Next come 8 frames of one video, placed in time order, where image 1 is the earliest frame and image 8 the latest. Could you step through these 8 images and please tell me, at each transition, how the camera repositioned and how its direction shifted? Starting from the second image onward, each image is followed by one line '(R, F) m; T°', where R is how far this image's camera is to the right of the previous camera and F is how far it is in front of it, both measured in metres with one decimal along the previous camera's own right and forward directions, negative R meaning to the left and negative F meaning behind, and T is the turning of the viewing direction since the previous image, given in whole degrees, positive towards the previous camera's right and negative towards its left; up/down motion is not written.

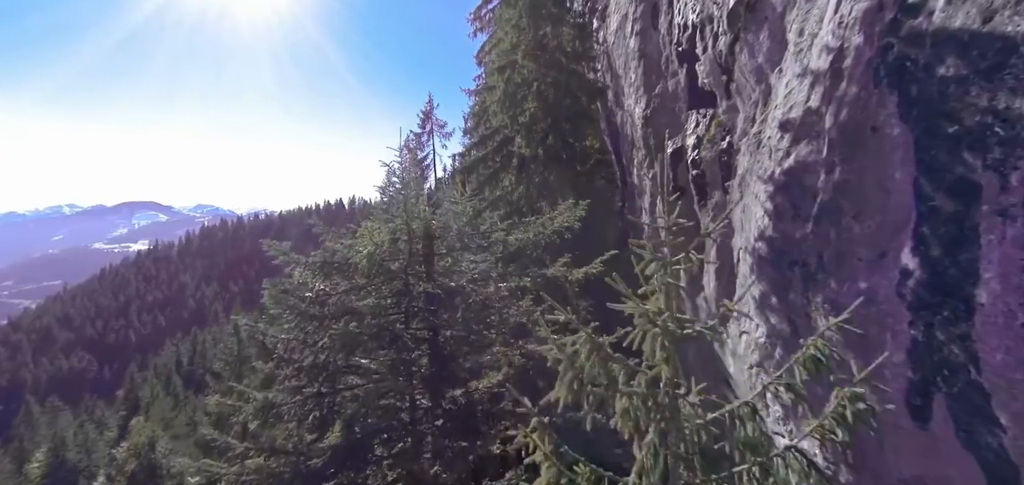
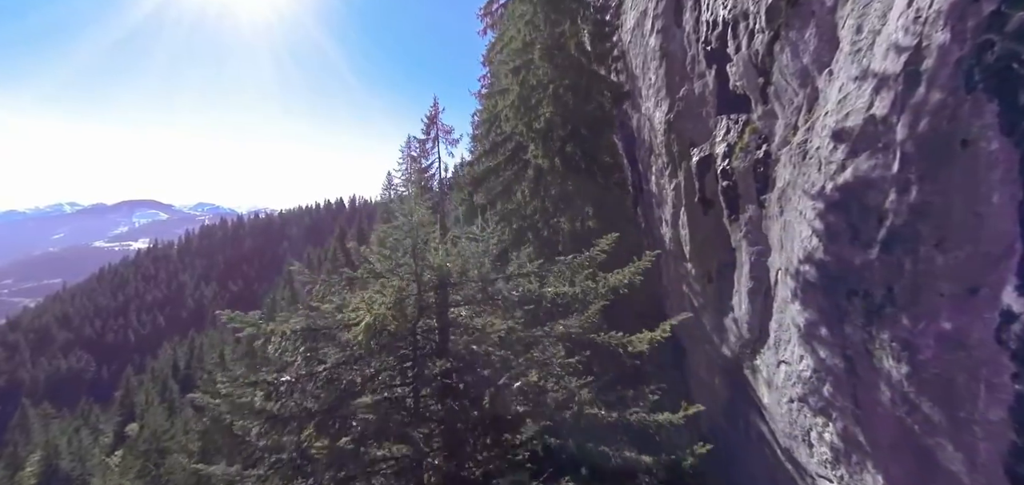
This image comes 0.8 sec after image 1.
(-0.3, +1.2) m; 0°
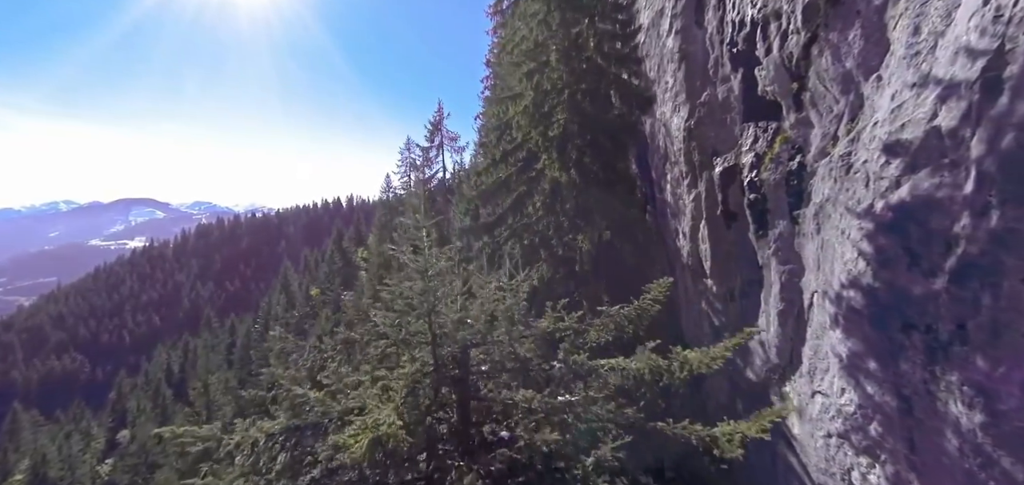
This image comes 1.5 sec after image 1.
(-0.3, +0.9) m; 0°
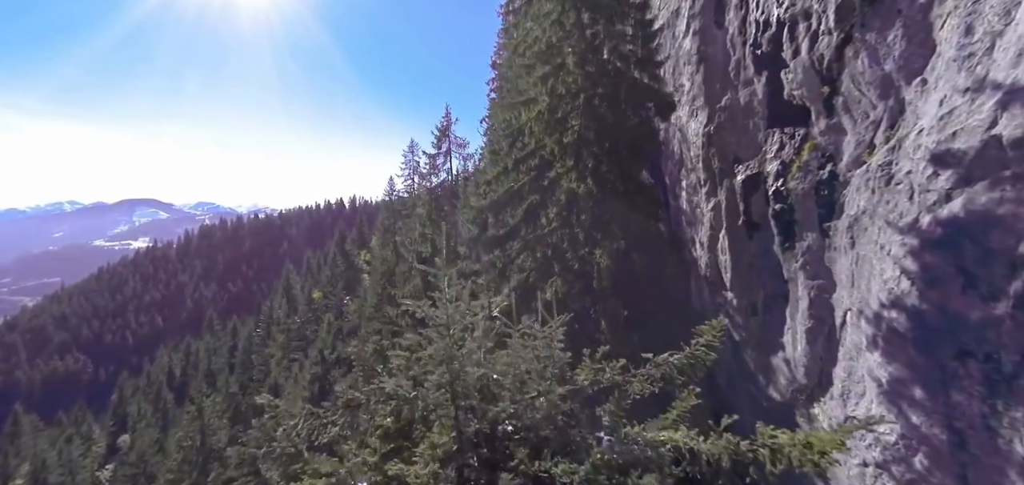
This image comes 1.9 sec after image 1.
(-0.2, +0.6) m; 0°
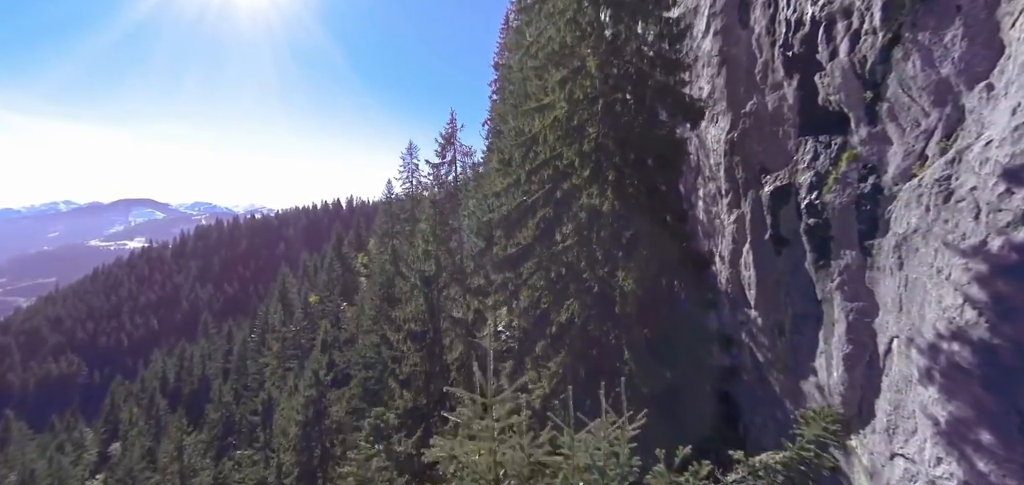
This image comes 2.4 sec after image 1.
(-0.3, +0.9) m; 0°
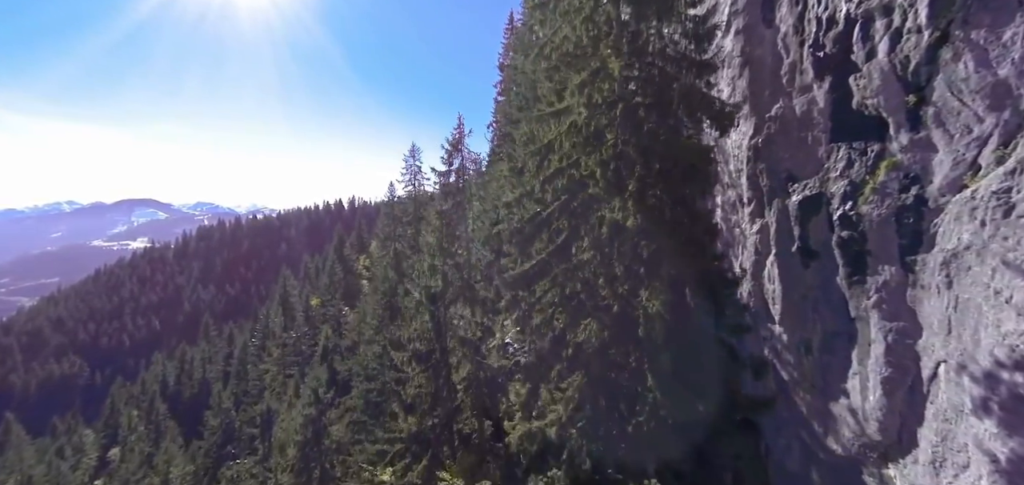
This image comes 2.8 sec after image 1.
(-0.2, +0.7) m; 0°
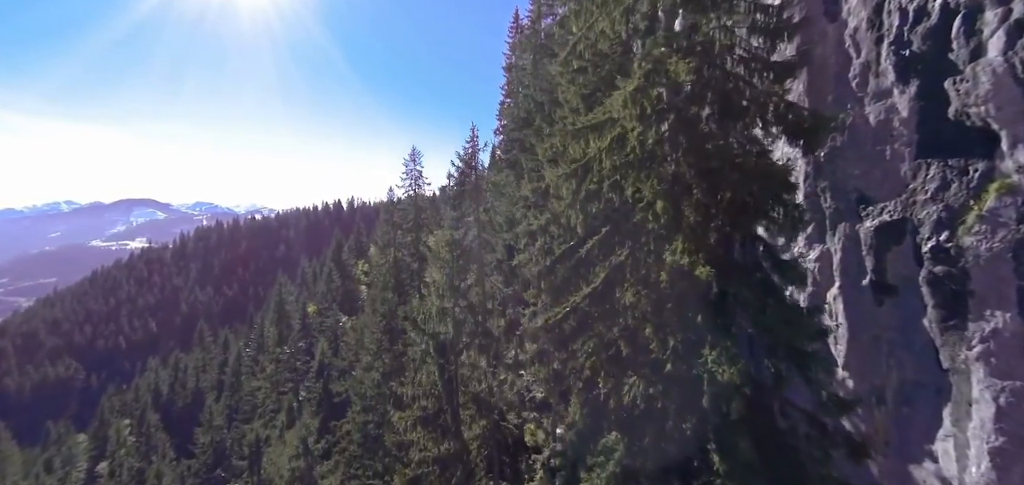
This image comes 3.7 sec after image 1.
(-0.4, +1.6) m; 0°
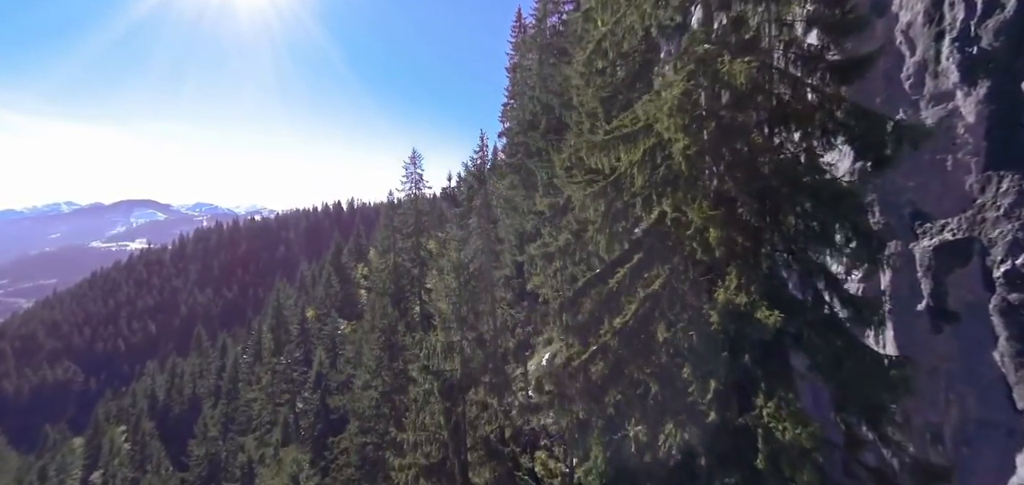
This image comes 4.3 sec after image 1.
(-0.2, +1.0) m; 0°
